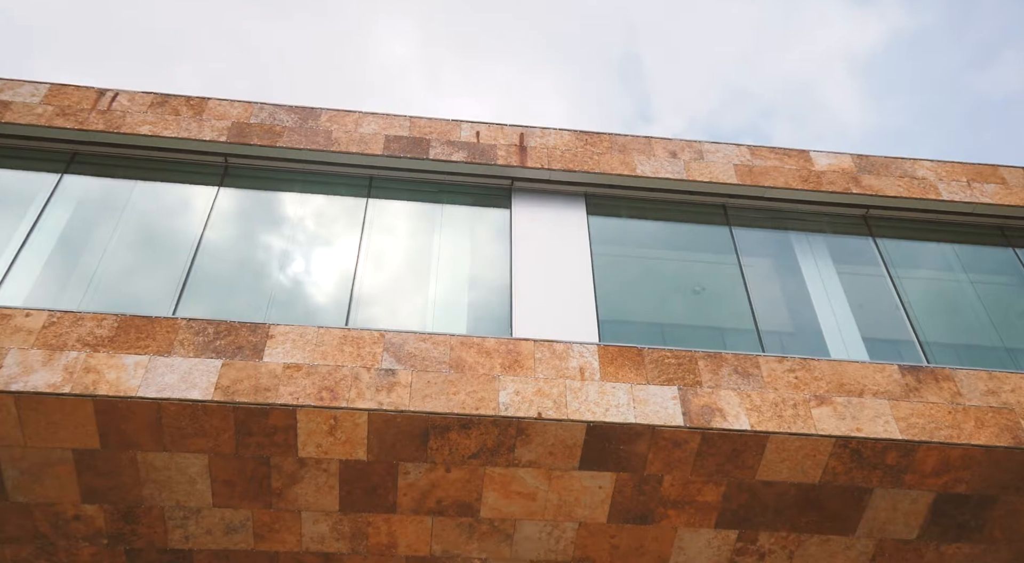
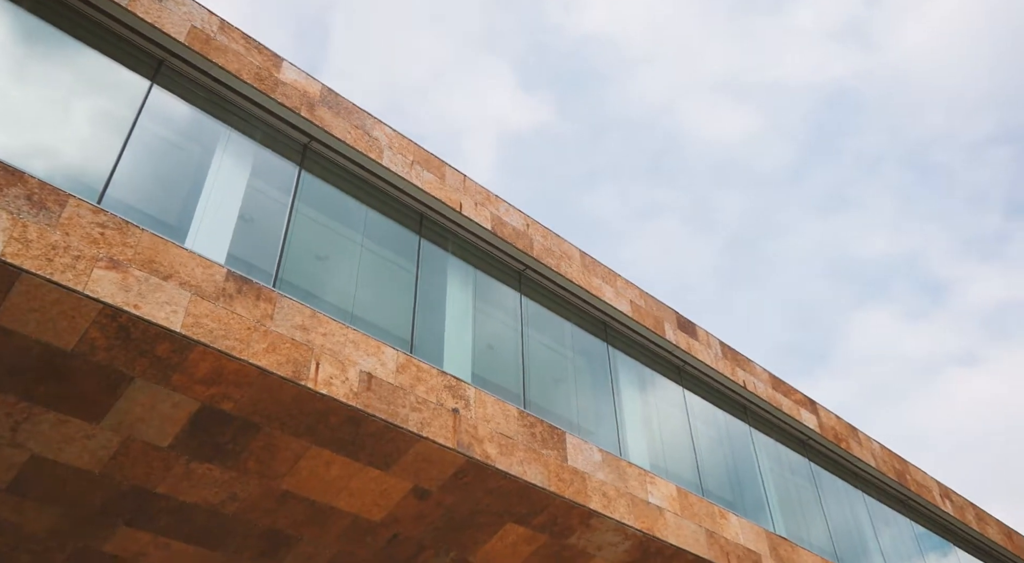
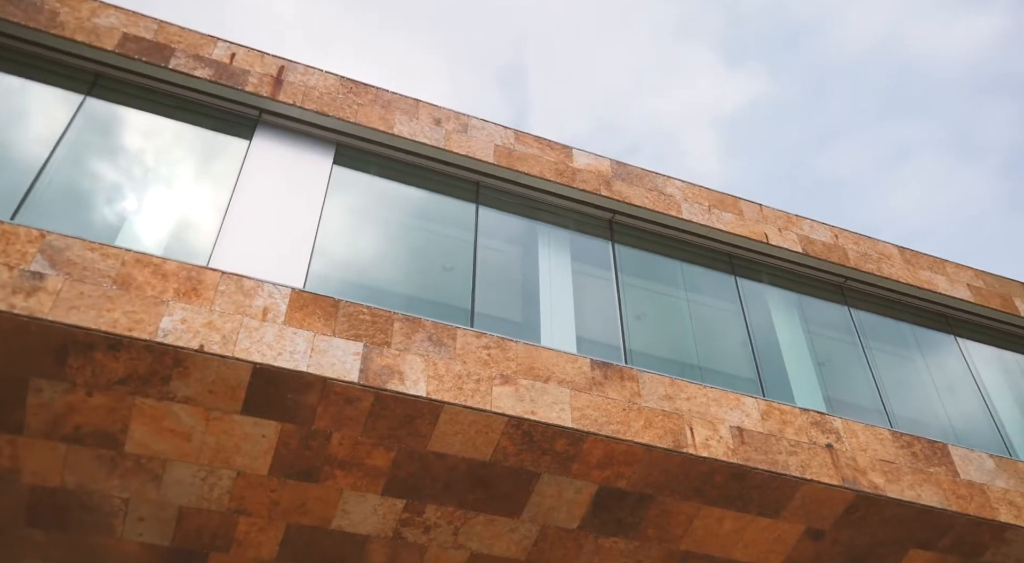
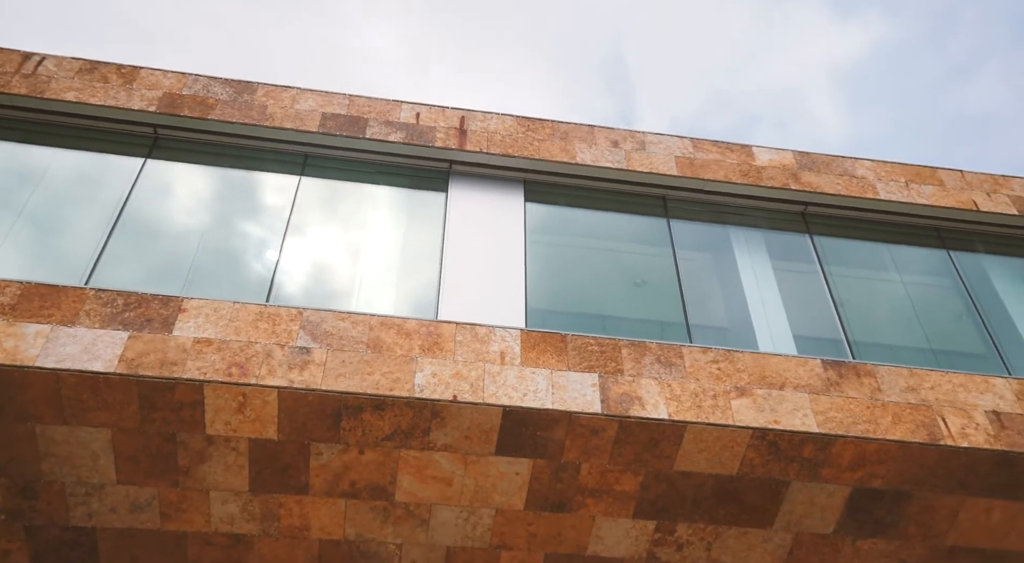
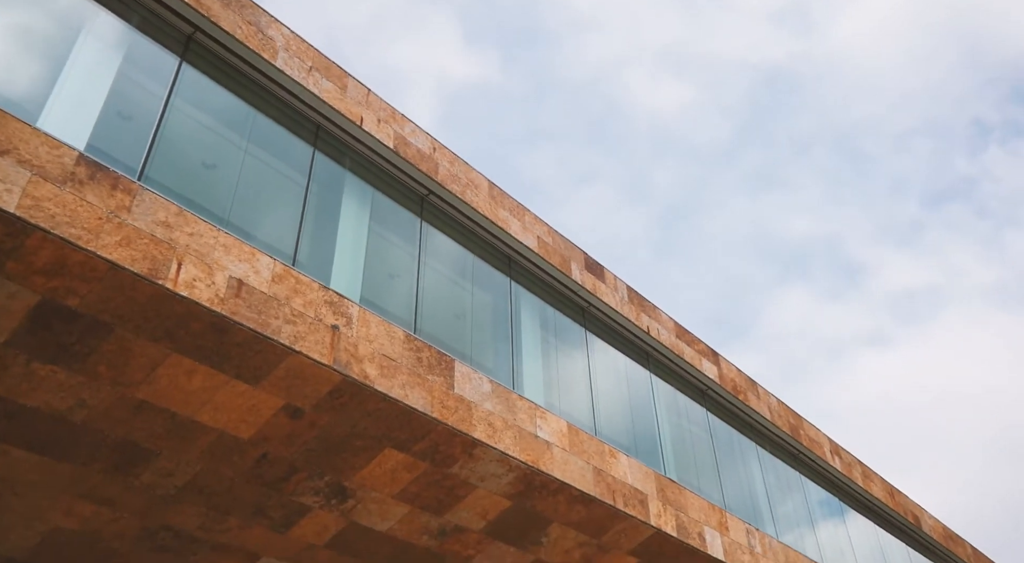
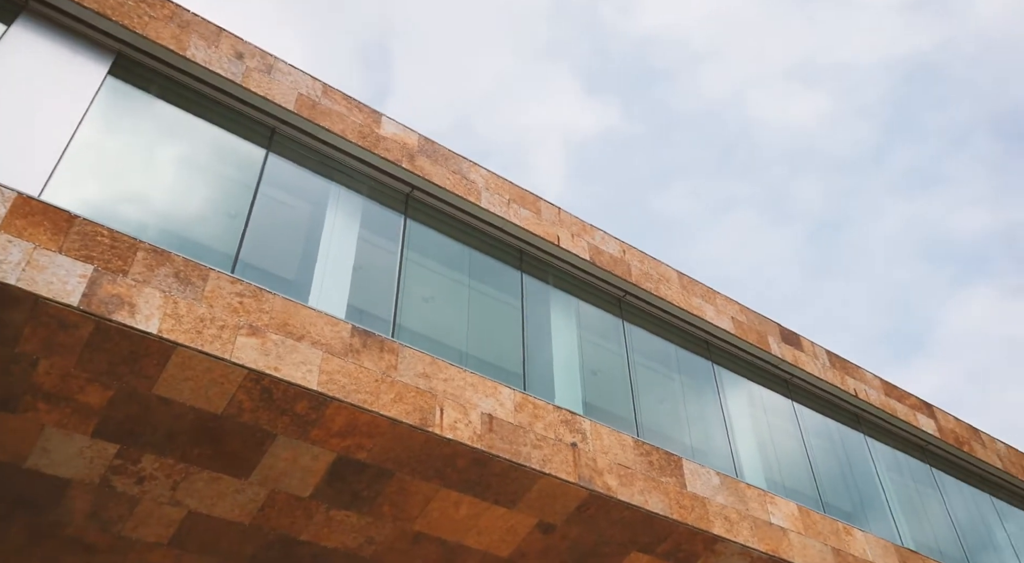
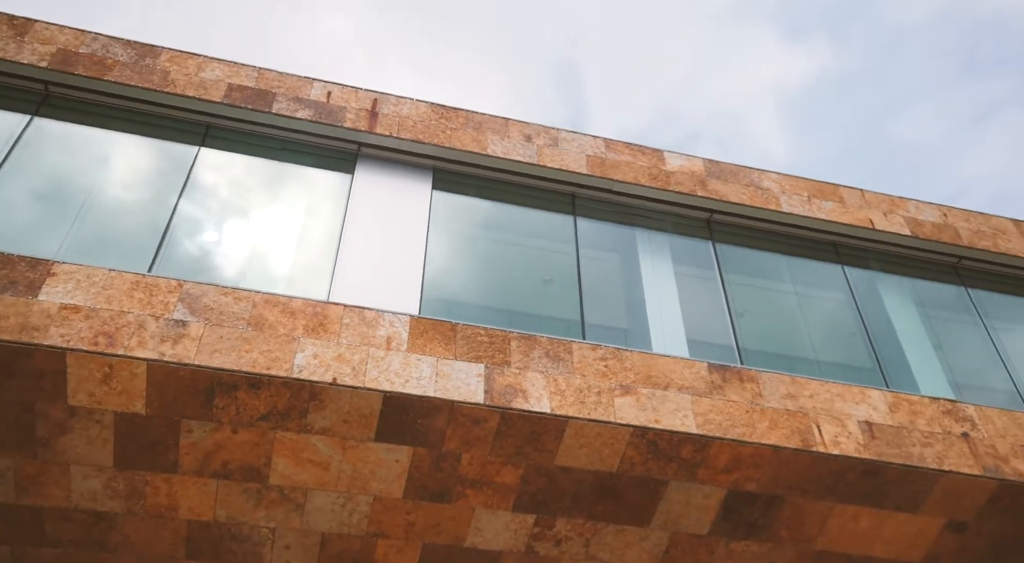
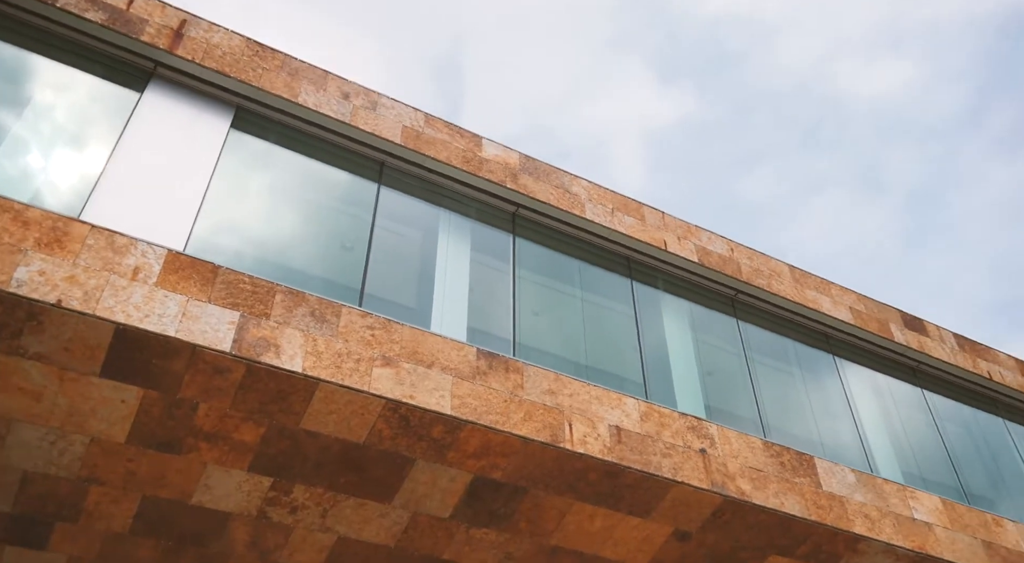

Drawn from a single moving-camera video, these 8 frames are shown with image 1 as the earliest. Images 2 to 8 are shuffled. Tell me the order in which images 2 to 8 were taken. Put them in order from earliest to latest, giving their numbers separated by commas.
4, 7, 3, 8, 6, 2, 5
